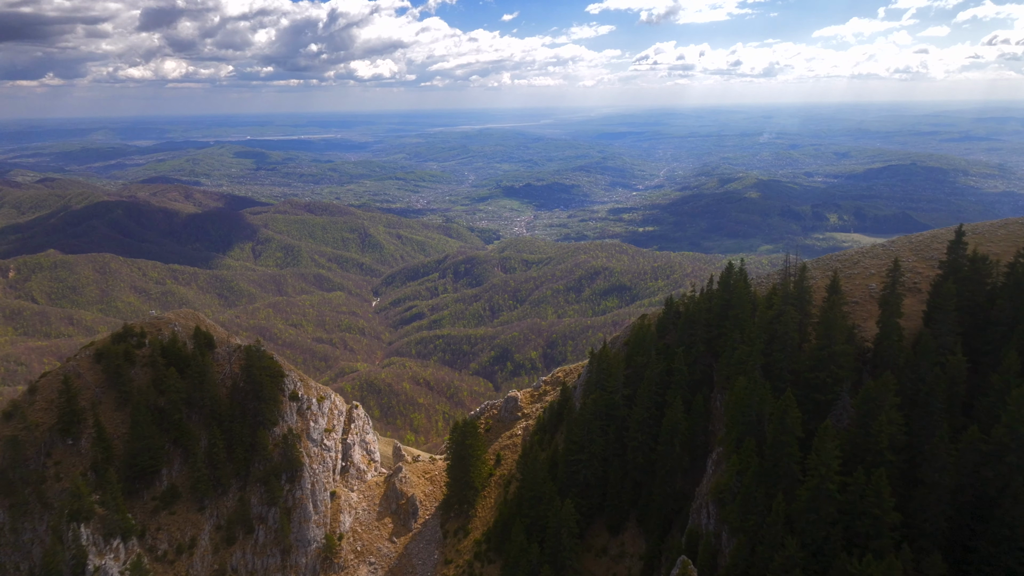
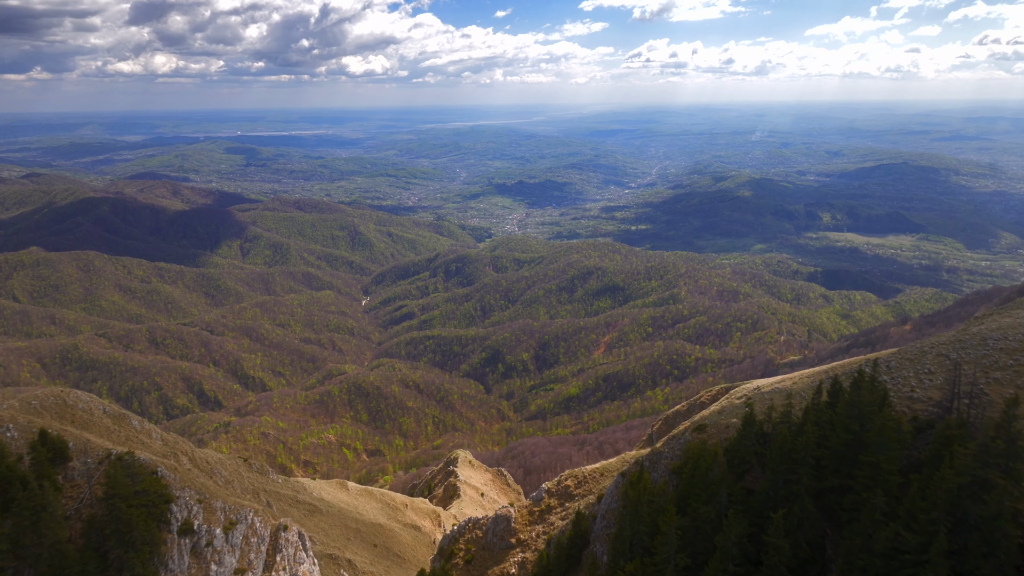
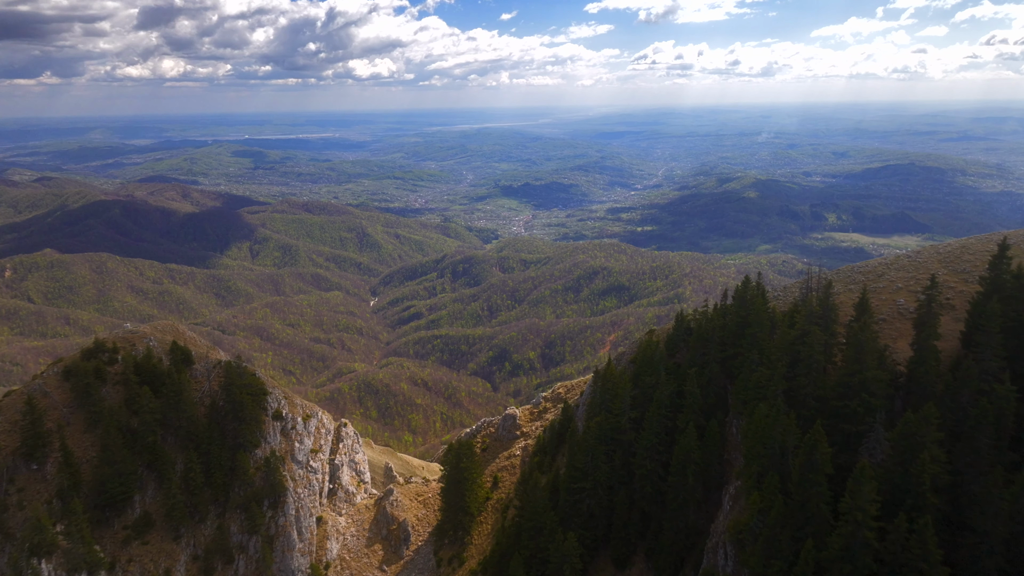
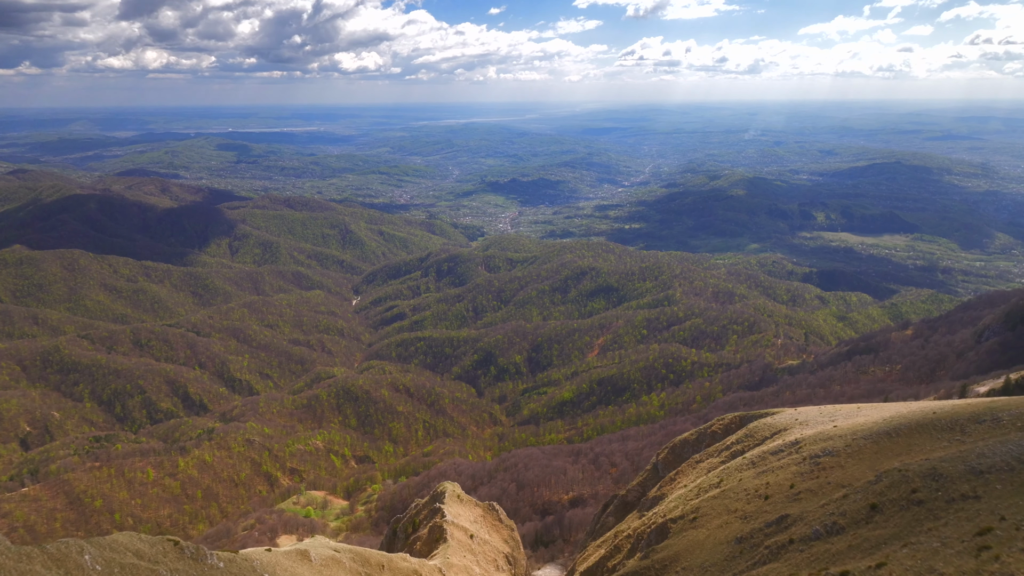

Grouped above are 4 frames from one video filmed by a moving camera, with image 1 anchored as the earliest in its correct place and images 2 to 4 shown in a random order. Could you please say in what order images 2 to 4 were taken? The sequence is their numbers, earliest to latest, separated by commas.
3, 2, 4
